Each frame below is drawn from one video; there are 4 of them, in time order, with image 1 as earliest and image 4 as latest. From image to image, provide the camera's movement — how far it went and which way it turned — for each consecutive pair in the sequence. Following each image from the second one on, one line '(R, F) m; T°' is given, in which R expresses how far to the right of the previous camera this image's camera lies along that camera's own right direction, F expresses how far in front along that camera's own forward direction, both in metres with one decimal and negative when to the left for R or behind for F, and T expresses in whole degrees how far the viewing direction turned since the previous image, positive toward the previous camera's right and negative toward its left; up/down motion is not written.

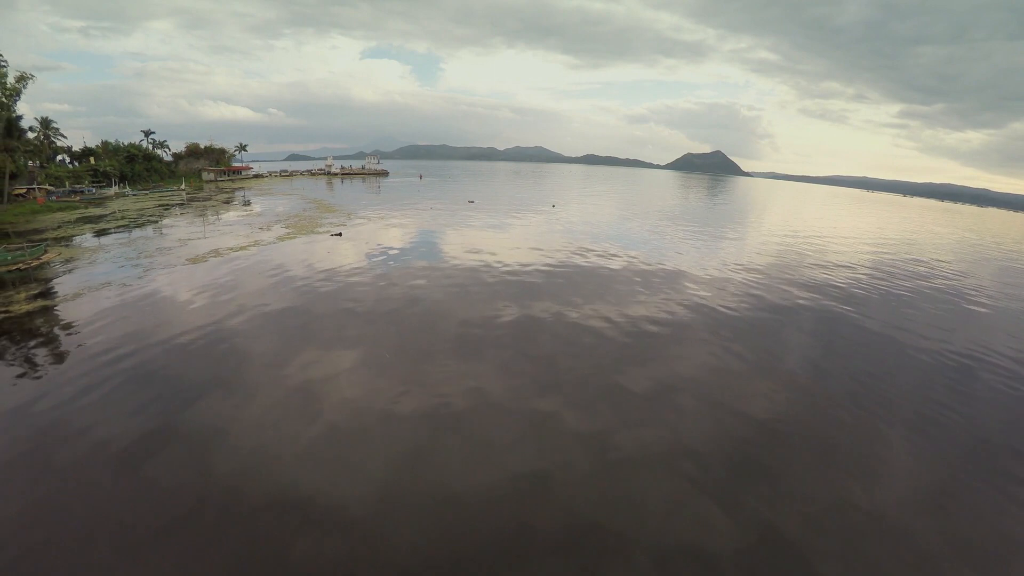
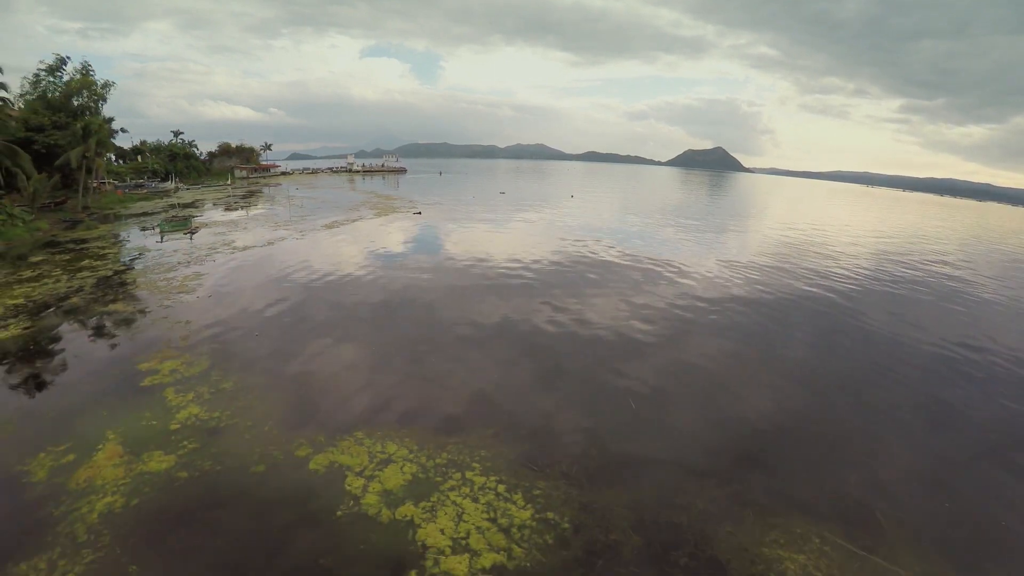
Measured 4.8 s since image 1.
(-1.5, -2.5) m; 0°
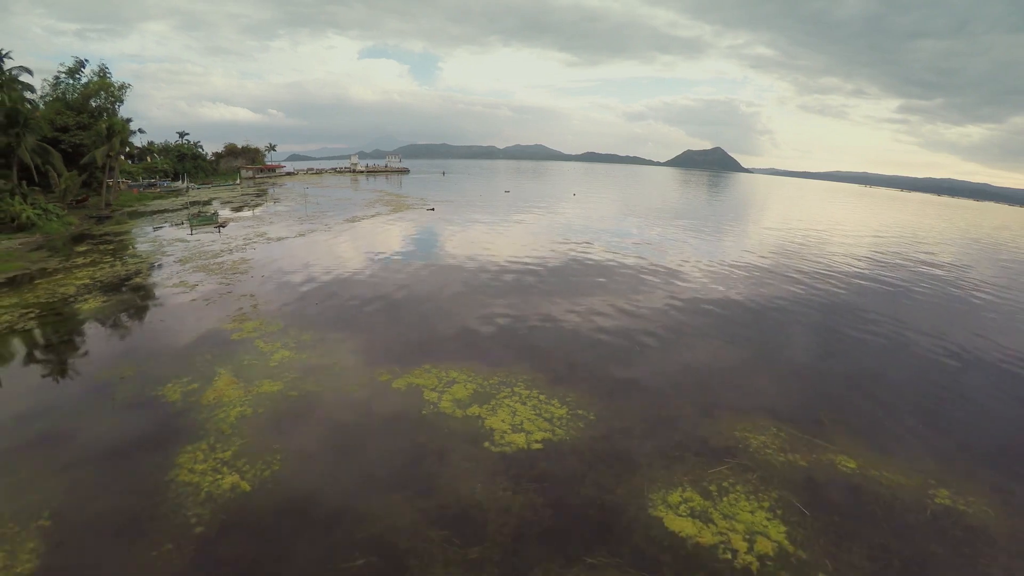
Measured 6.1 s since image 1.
(-0.3, -0.6) m; 0°
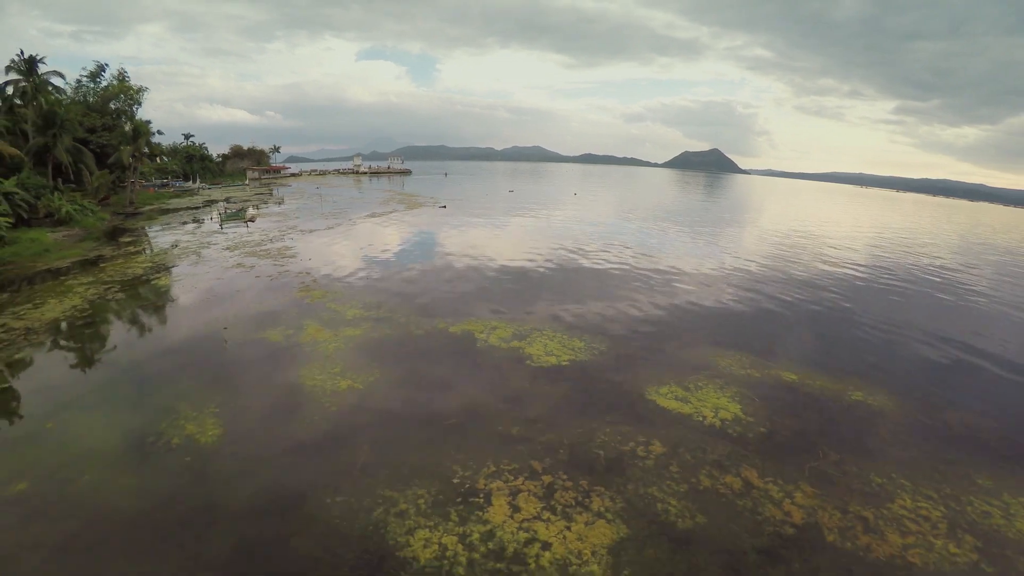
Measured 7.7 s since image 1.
(-0.3, -0.9) m; 0°
